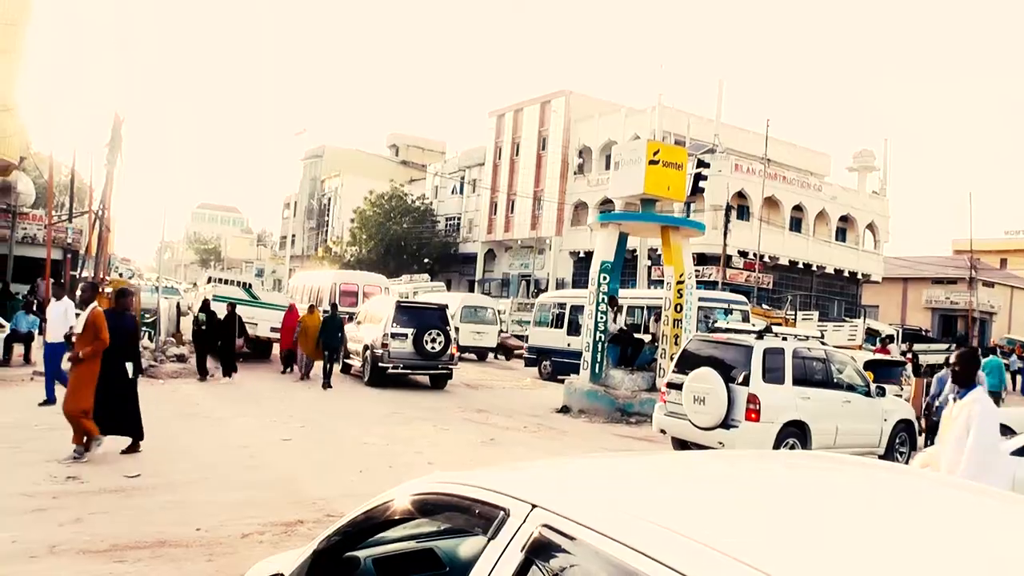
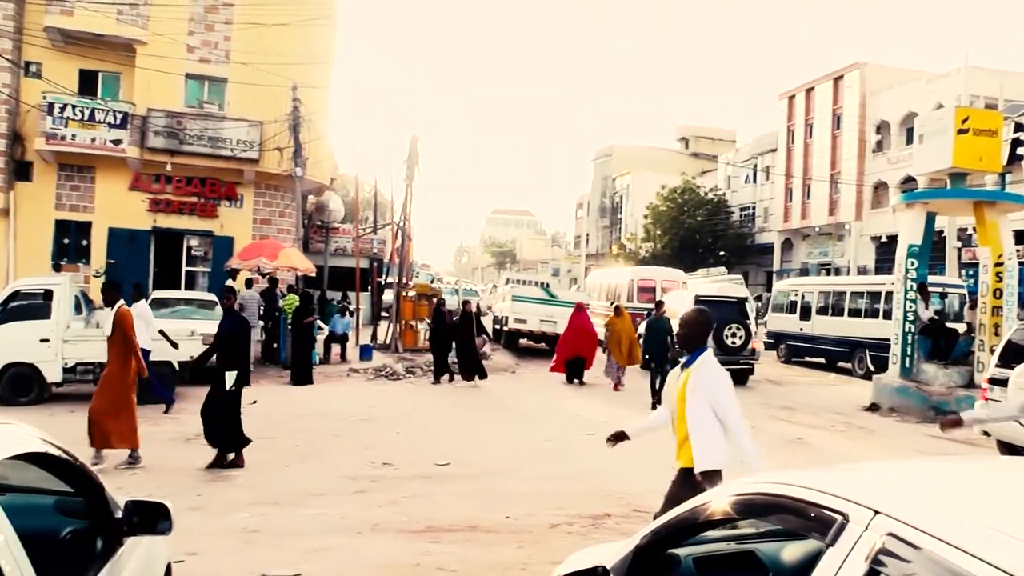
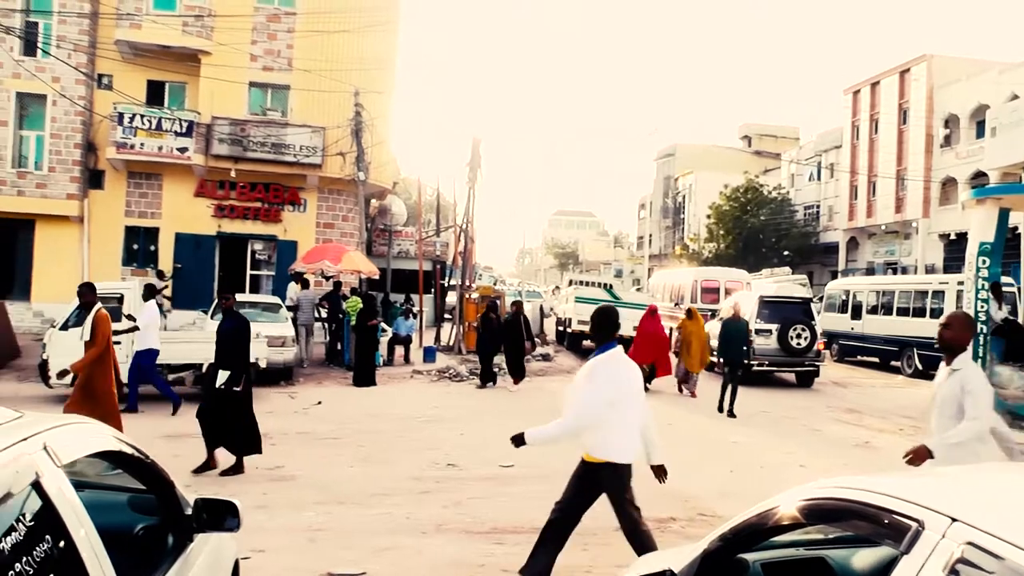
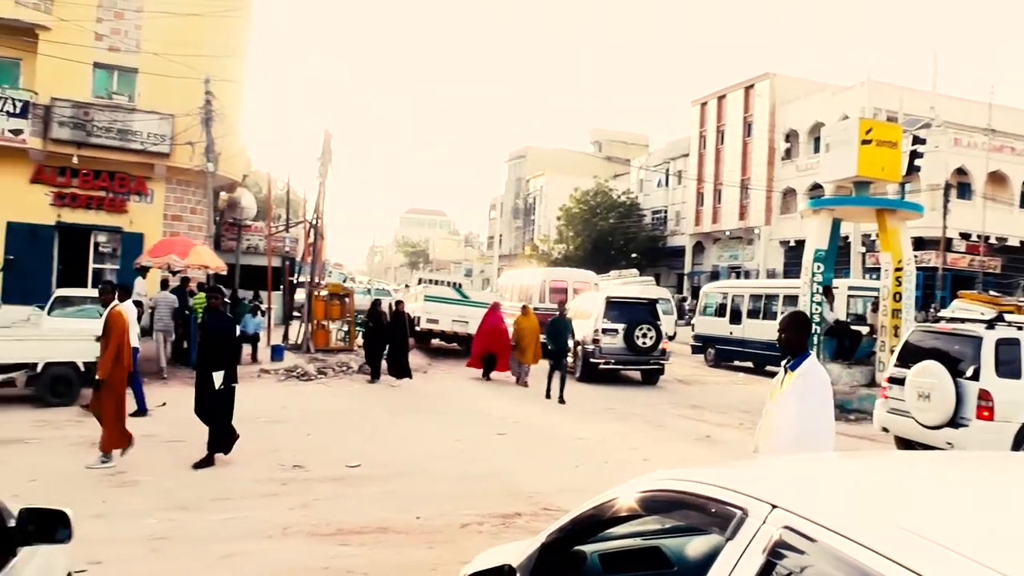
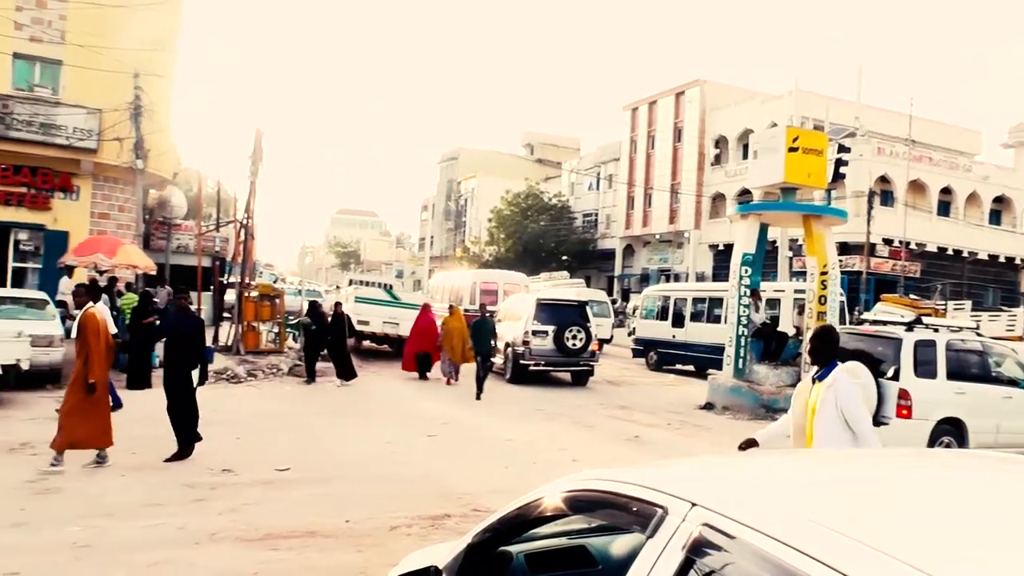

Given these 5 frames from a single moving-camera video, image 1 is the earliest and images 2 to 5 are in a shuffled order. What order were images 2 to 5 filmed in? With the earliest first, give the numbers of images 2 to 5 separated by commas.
5, 4, 2, 3
